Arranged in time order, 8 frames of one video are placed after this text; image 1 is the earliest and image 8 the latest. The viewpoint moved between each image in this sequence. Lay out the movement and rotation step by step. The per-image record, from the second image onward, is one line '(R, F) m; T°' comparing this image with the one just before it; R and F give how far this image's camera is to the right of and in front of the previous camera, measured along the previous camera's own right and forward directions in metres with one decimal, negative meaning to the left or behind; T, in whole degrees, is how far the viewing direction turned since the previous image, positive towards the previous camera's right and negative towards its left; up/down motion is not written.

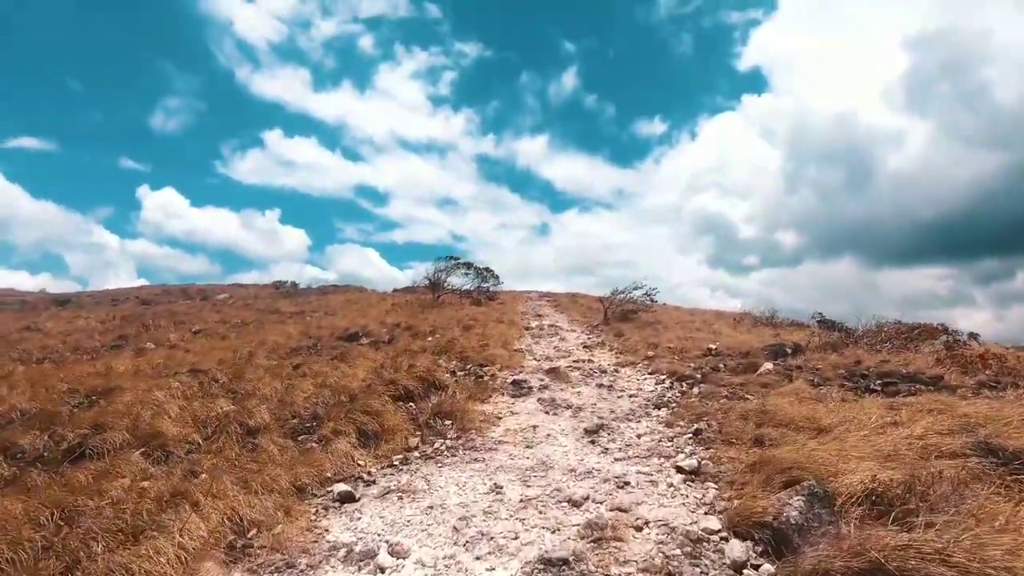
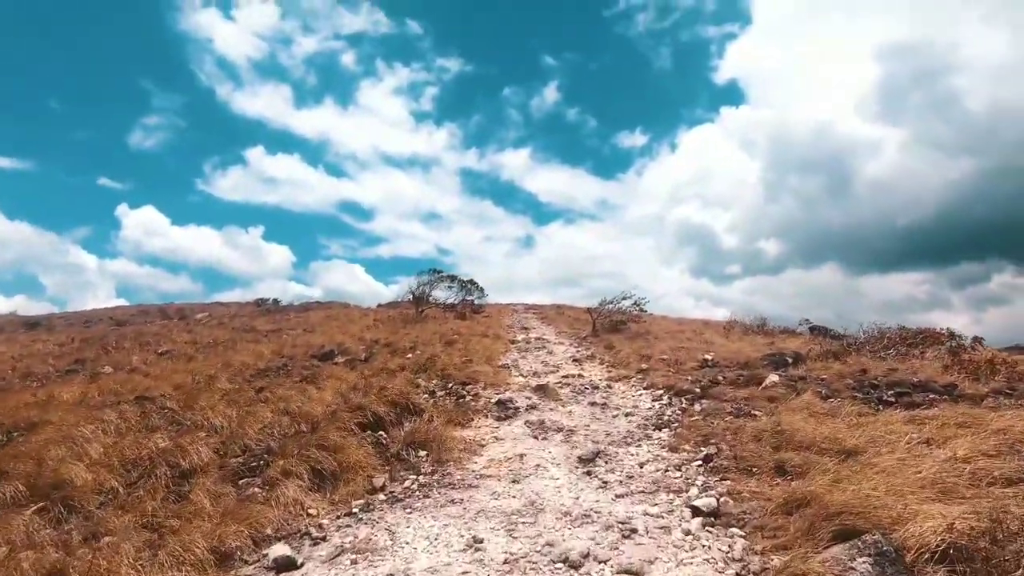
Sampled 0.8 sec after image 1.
(+0.1, +1.2) m; +2°
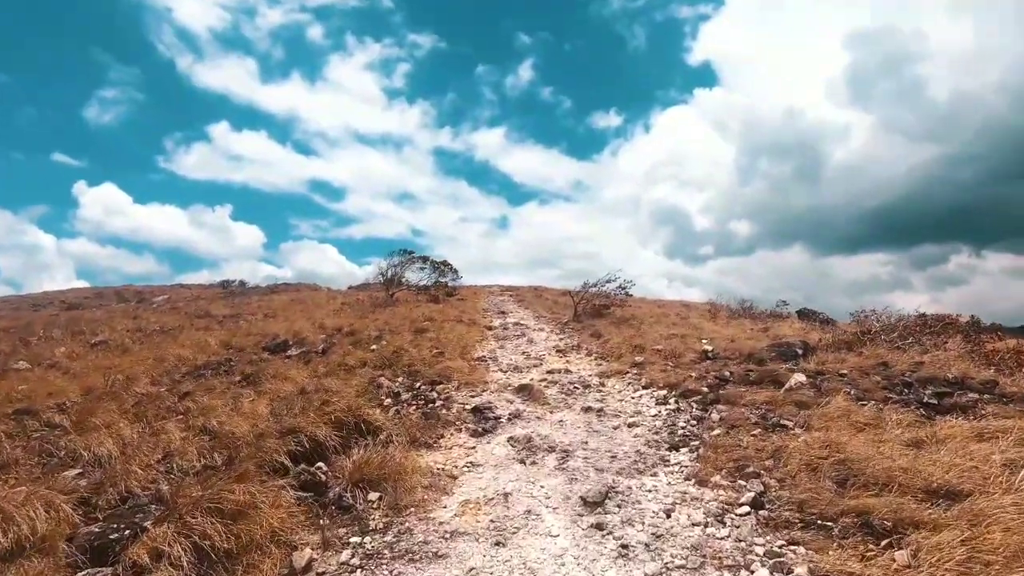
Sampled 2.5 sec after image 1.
(-0.1, +2.3) m; +3°
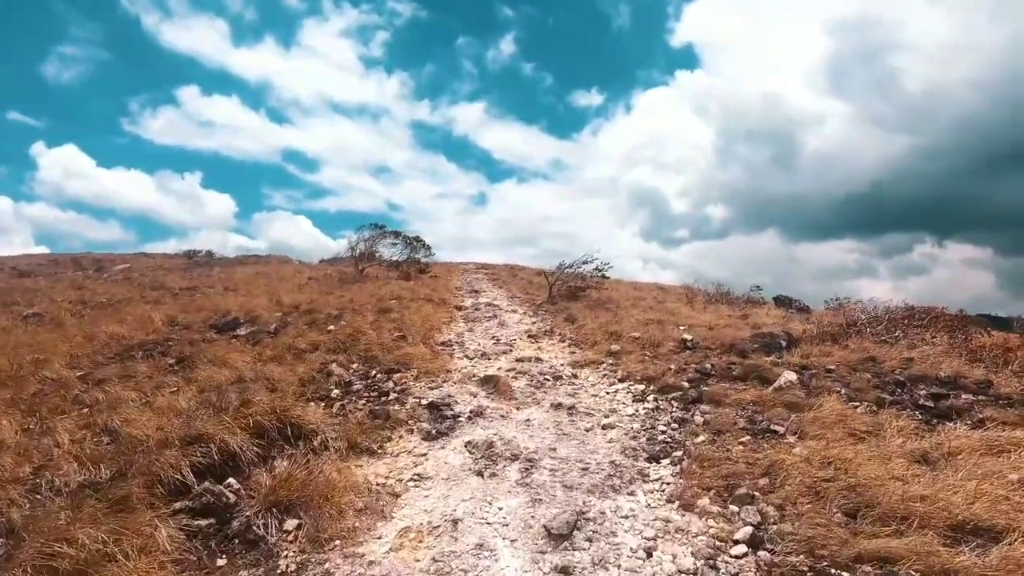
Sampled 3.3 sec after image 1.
(+0.2, +1.3) m; +3°
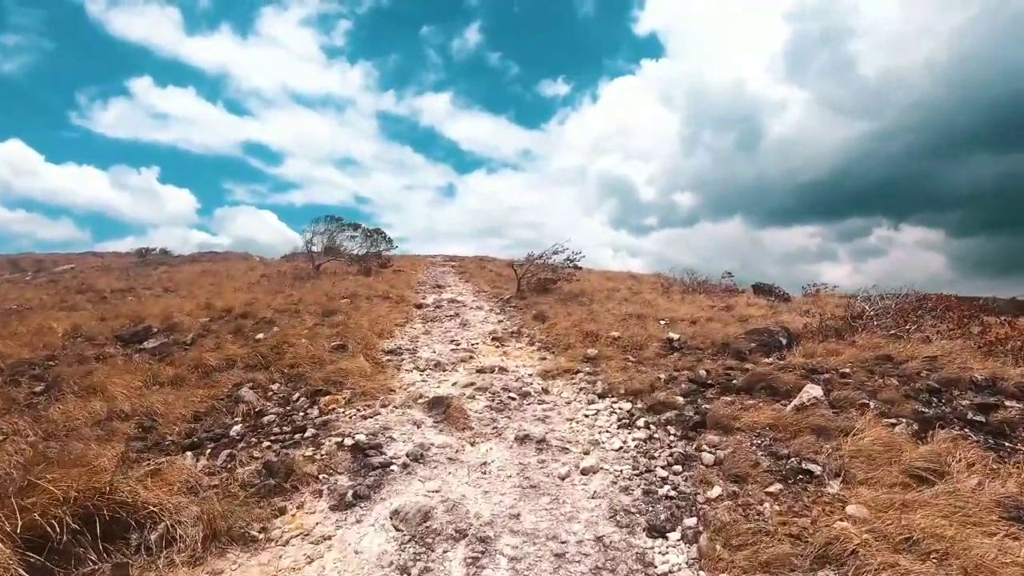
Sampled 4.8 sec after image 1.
(+0.3, +2.3) m; +3°
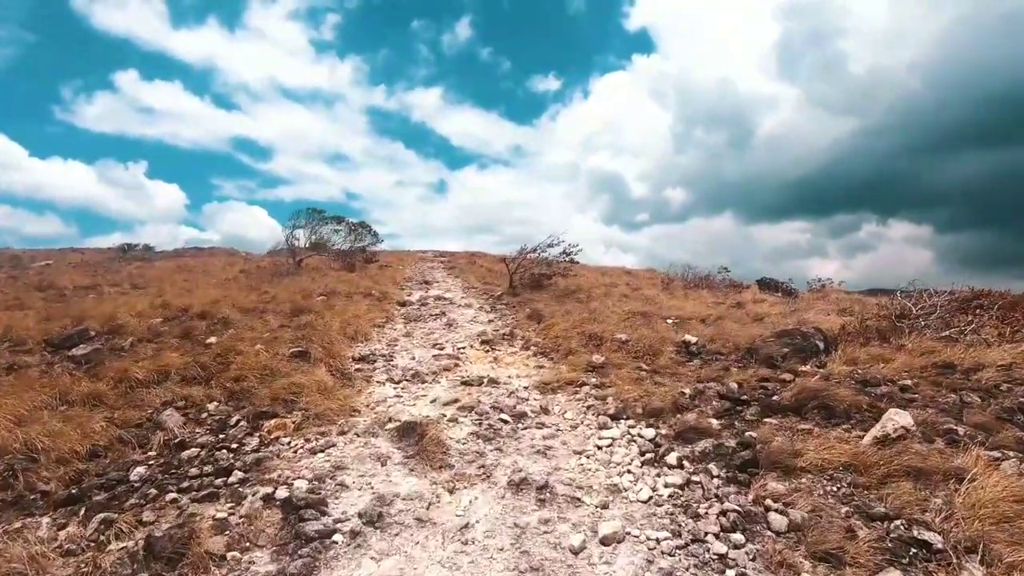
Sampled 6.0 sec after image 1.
(0.0, +2.0) m; +1°
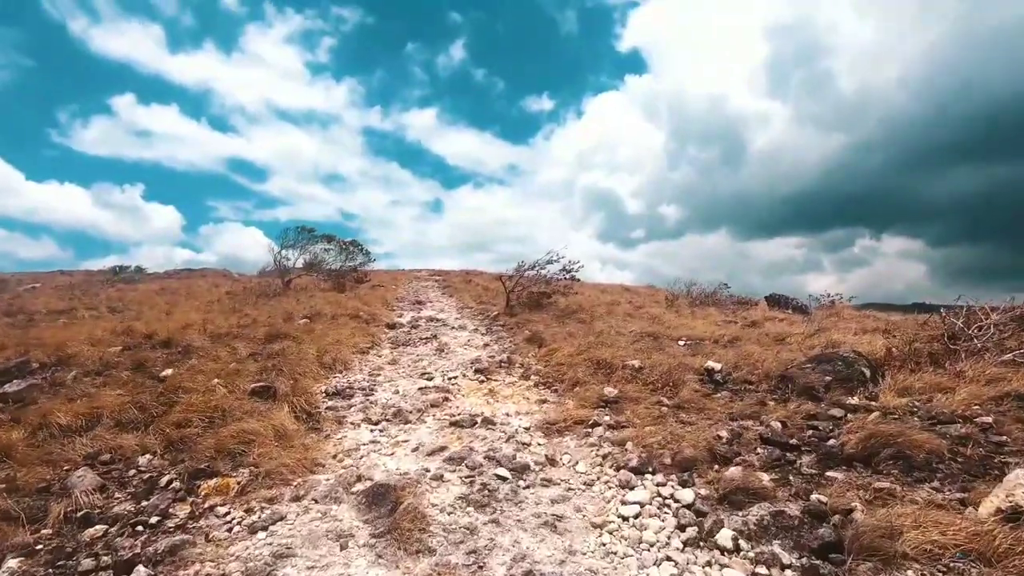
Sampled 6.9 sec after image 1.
(0.0, +1.5) m; 0°
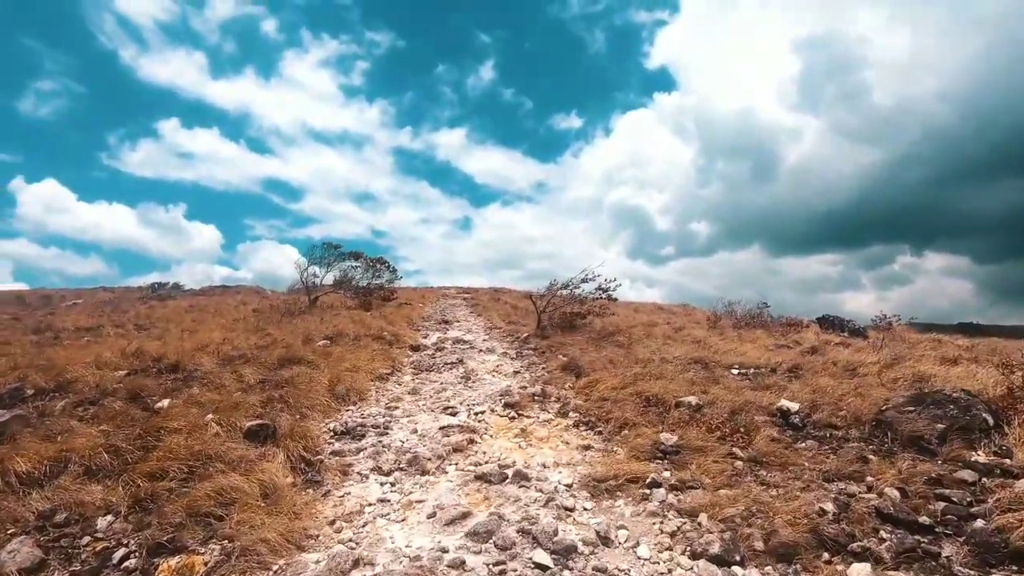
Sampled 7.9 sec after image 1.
(-0.1, +1.4) m; -3°
